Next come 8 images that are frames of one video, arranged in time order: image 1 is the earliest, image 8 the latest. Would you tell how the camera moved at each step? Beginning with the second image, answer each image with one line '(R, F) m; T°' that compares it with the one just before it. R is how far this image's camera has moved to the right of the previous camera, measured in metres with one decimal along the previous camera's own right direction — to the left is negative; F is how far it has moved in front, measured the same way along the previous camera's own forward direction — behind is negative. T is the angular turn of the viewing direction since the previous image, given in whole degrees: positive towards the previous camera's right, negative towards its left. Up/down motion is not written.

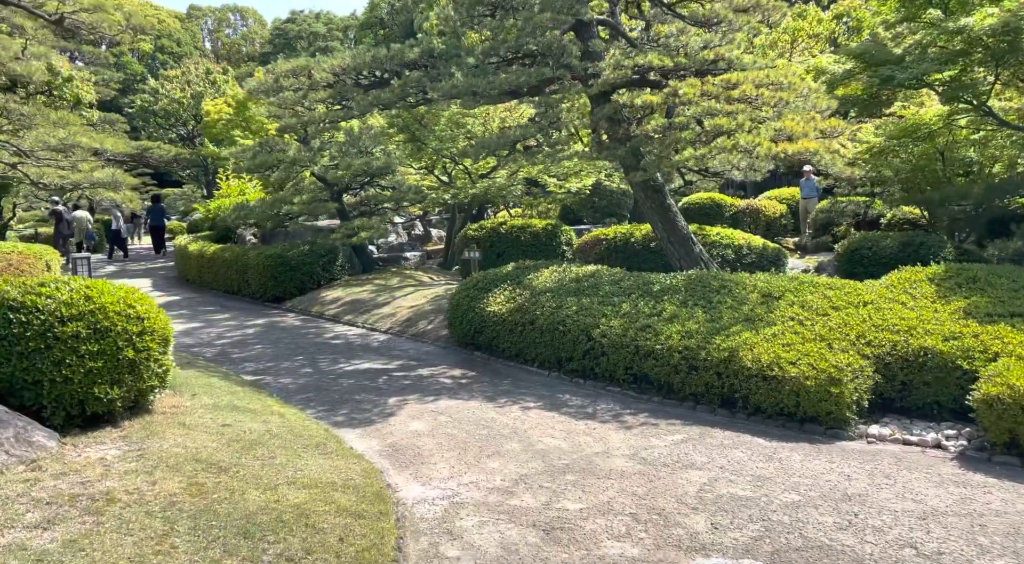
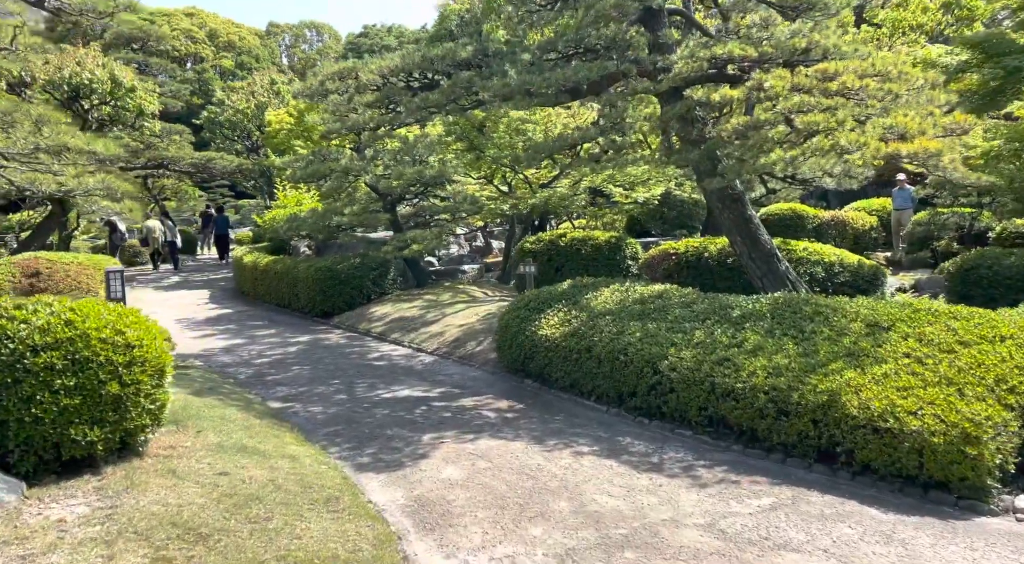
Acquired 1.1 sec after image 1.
(+0.1, +1.0) m; -5°
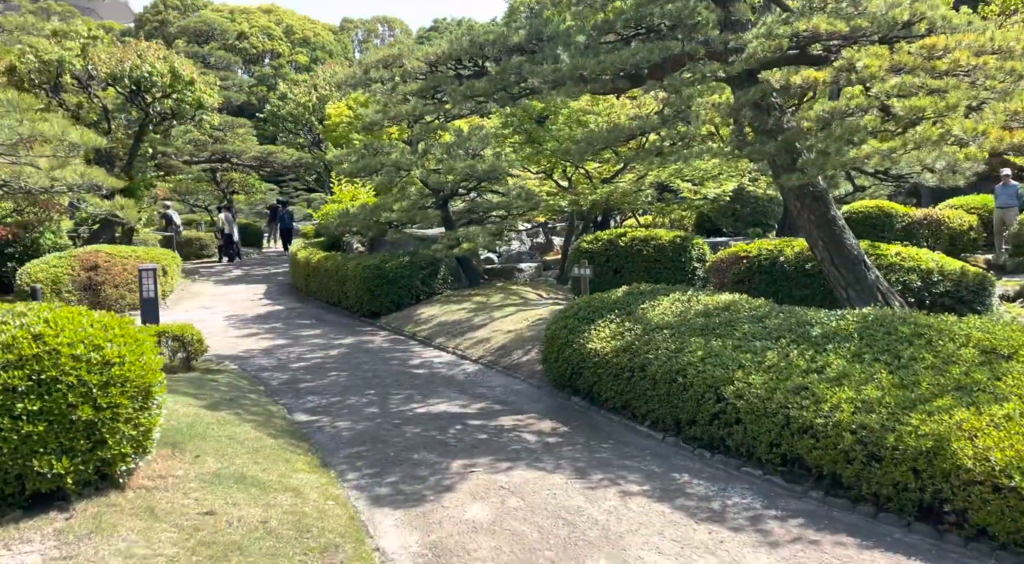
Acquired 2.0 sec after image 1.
(+0.2, +0.8) m; -5°
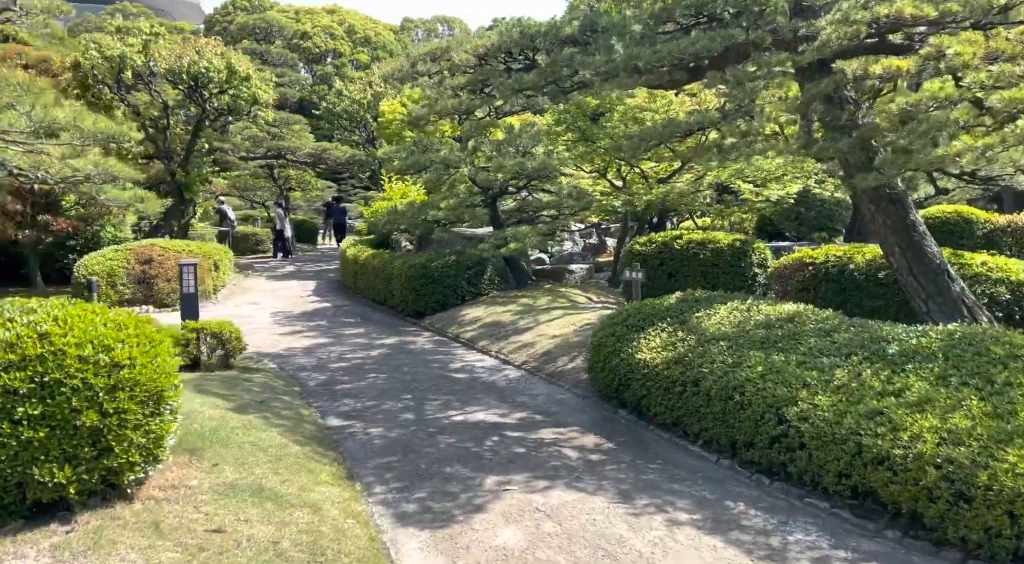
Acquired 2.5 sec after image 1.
(+0.1, +0.4) m; -4°
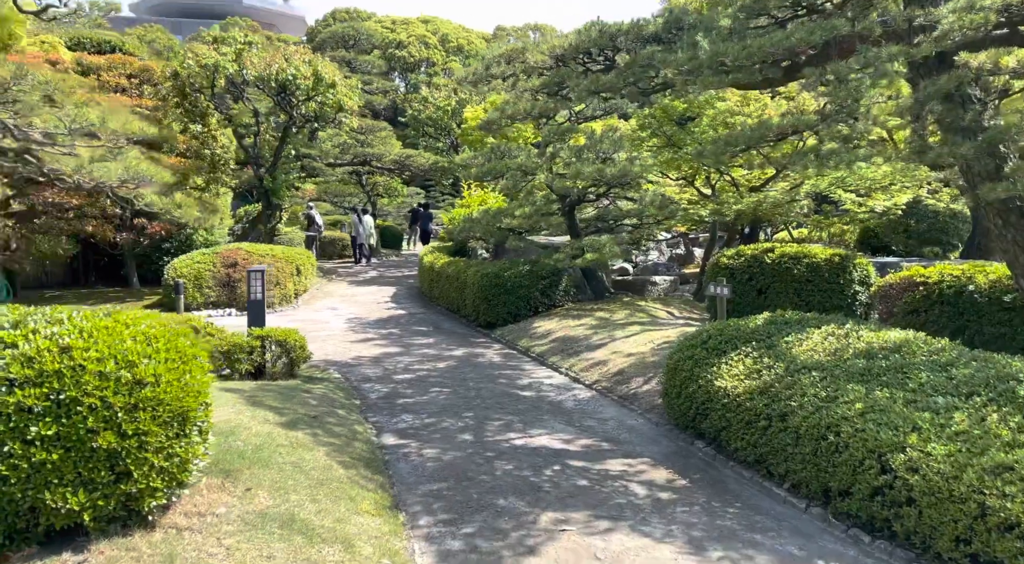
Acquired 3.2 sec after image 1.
(+0.1, +0.5) m; -6°
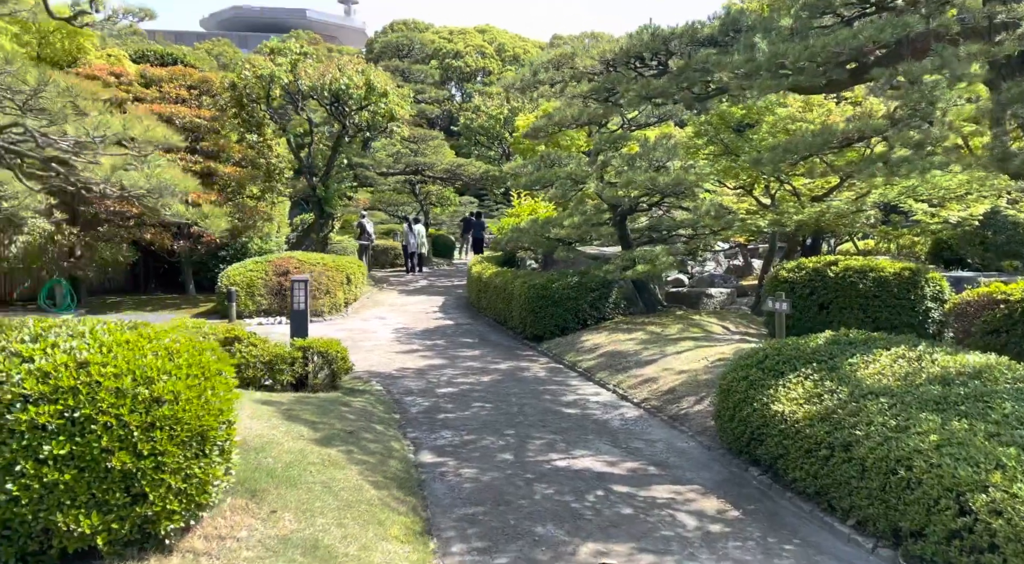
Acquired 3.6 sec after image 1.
(+0.1, +0.3) m; -4°
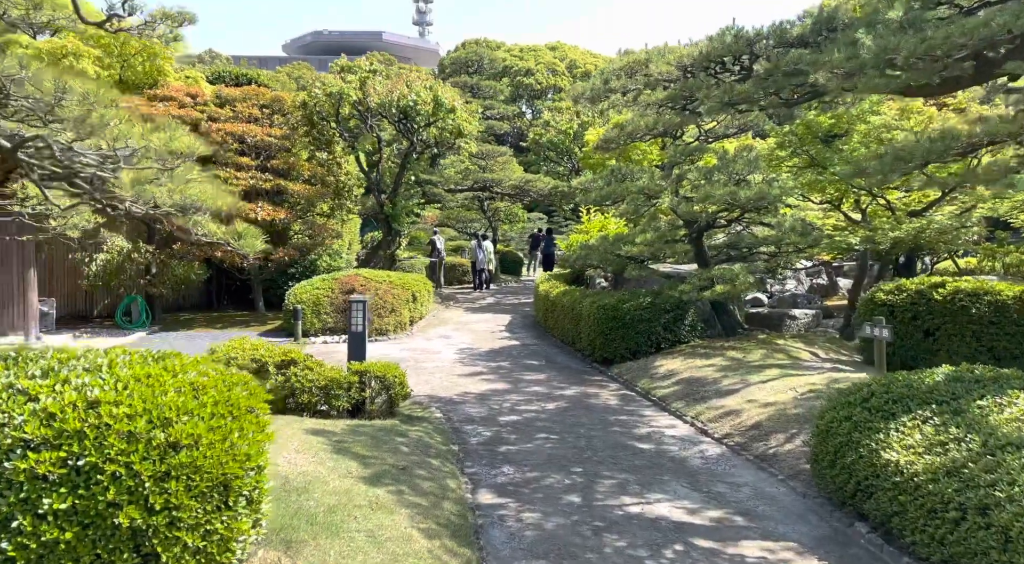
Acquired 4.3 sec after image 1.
(0.0, +0.5) m; -5°
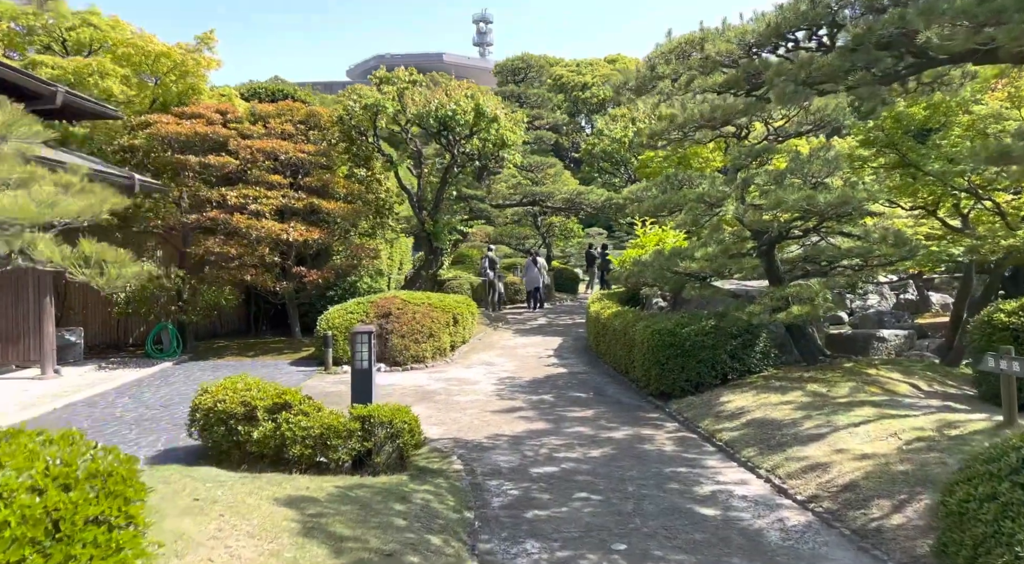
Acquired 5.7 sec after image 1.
(+0.3, +1.3) m; -4°
